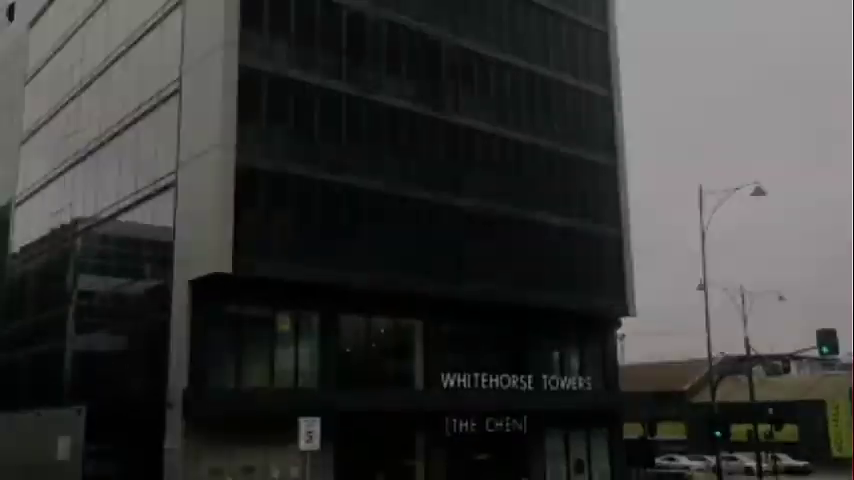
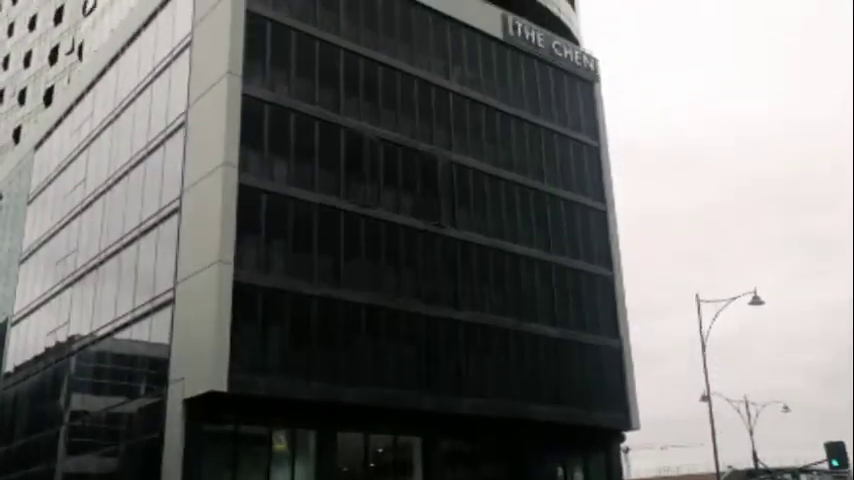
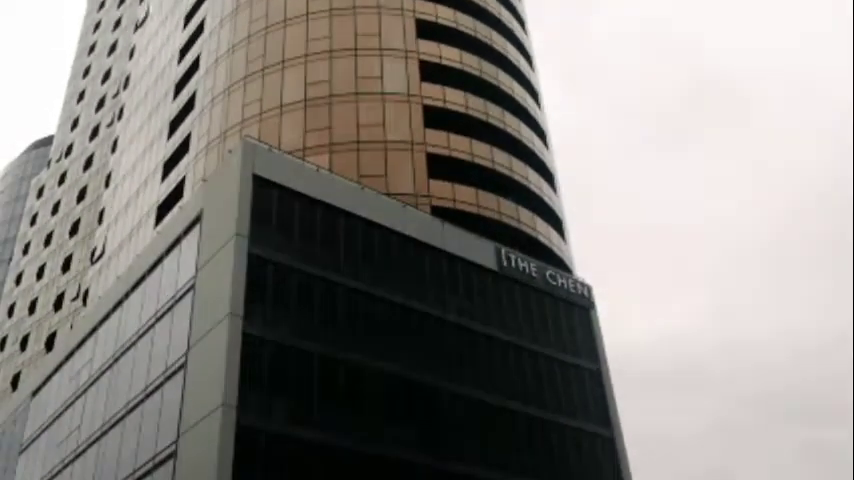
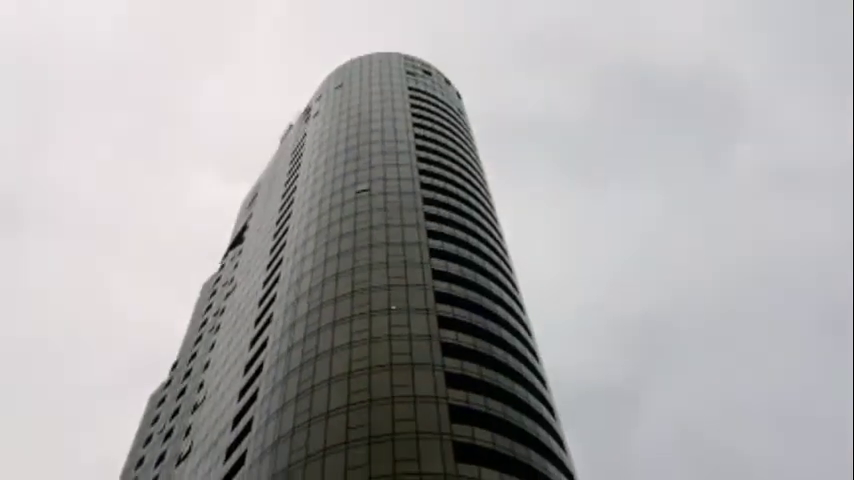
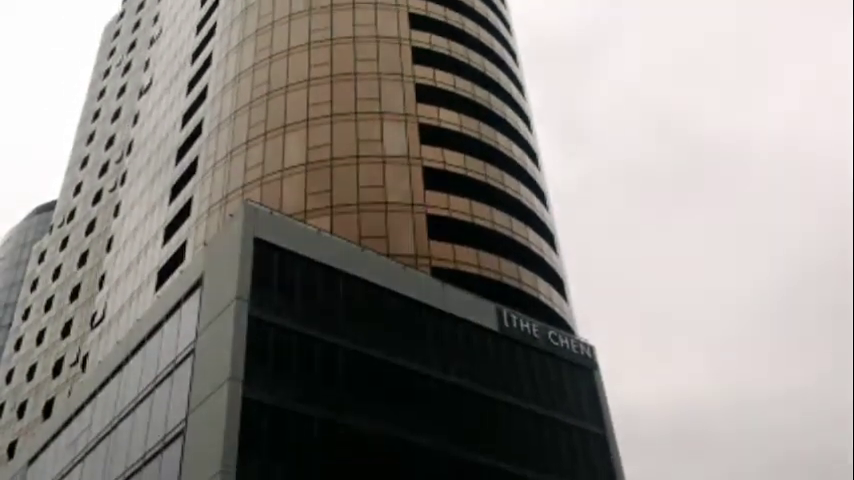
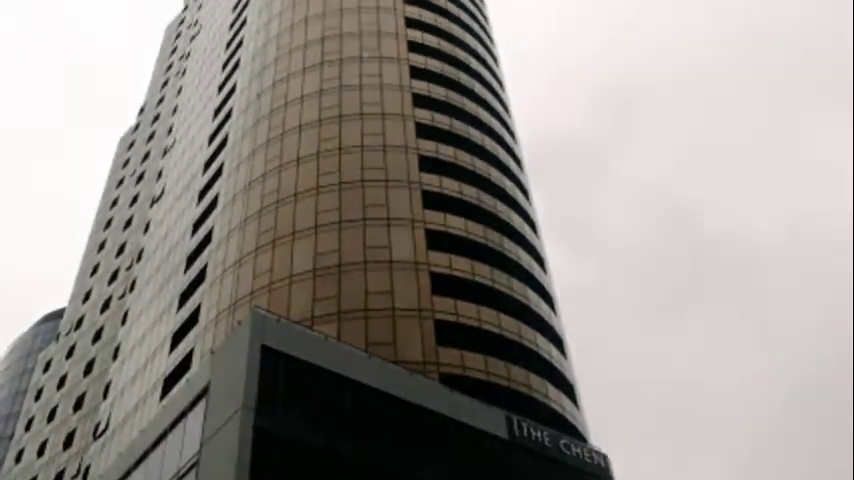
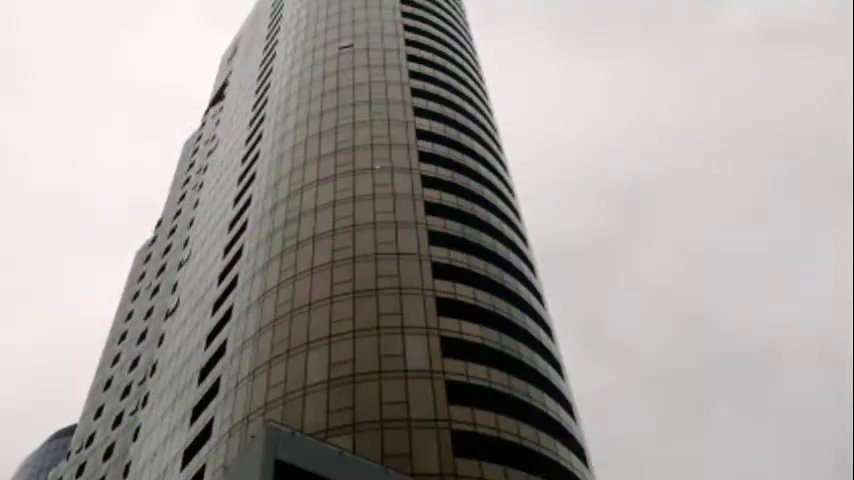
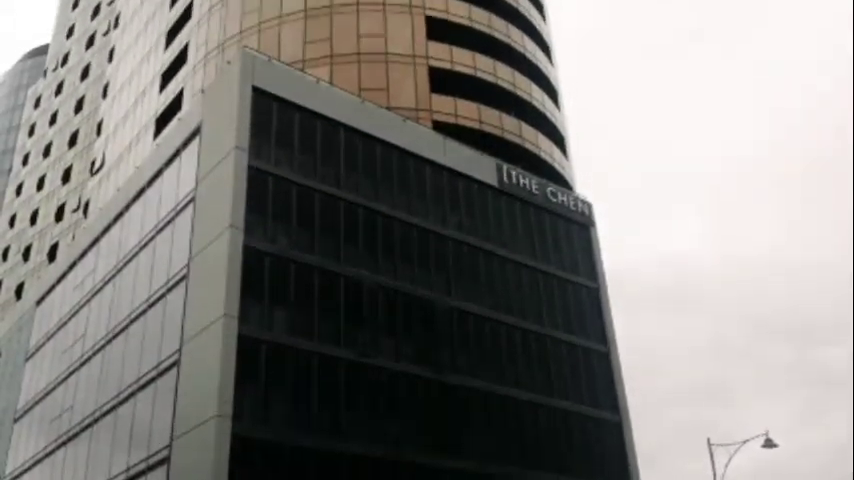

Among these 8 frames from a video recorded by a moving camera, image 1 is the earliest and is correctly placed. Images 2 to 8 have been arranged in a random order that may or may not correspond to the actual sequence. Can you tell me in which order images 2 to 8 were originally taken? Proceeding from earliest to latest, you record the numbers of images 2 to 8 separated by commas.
2, 8, 3, 5, 6, 7, 4
